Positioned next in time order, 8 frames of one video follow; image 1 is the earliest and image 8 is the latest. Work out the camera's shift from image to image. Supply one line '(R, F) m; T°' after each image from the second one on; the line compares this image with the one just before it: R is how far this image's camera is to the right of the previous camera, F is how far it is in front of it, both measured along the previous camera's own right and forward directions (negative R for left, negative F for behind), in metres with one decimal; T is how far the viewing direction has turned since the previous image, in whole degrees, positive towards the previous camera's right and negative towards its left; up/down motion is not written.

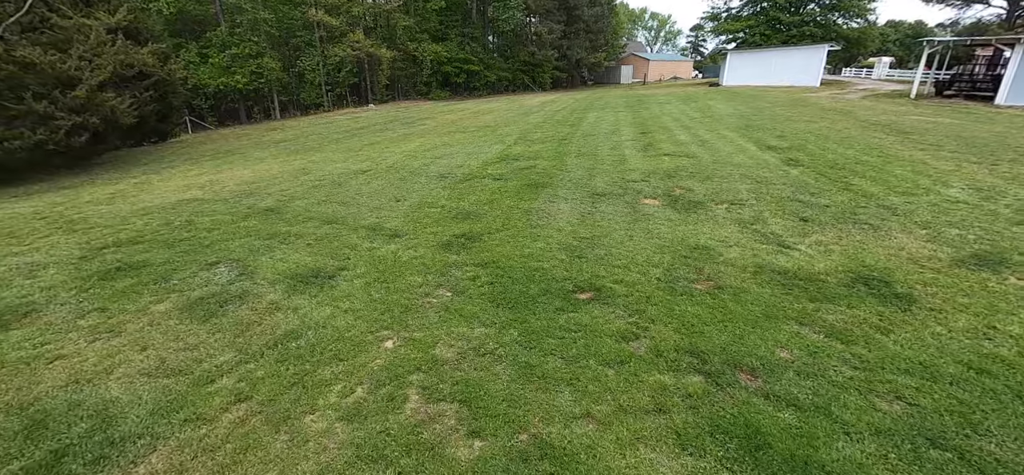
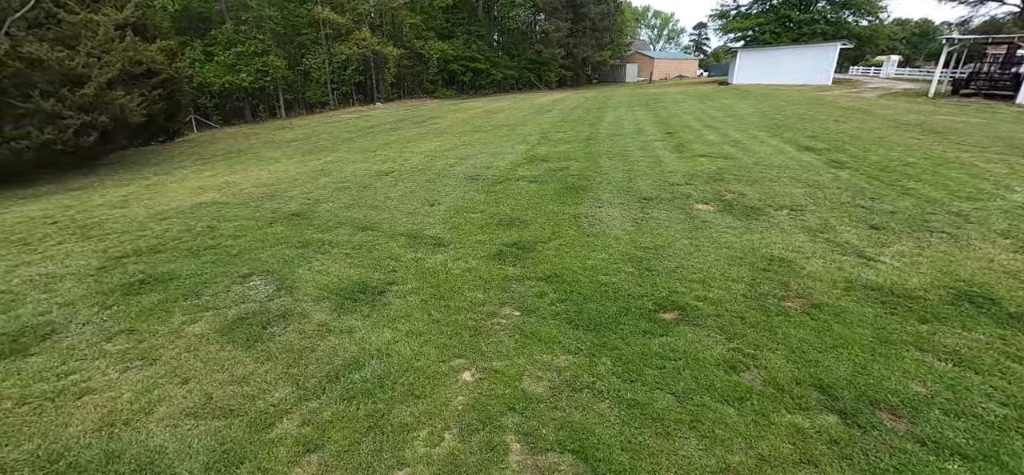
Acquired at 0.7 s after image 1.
(-0.5, +0.3) m; 0°
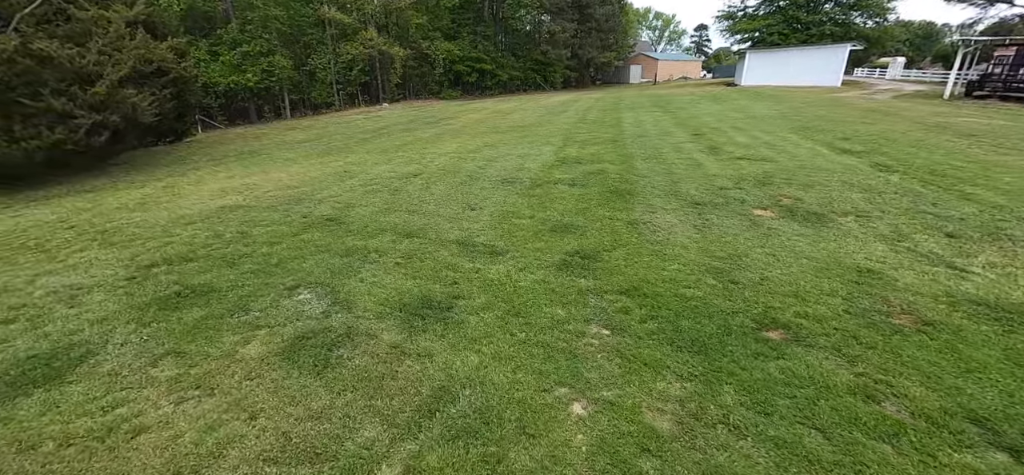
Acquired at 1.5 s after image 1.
(-0.5, +0.3) m; 0°
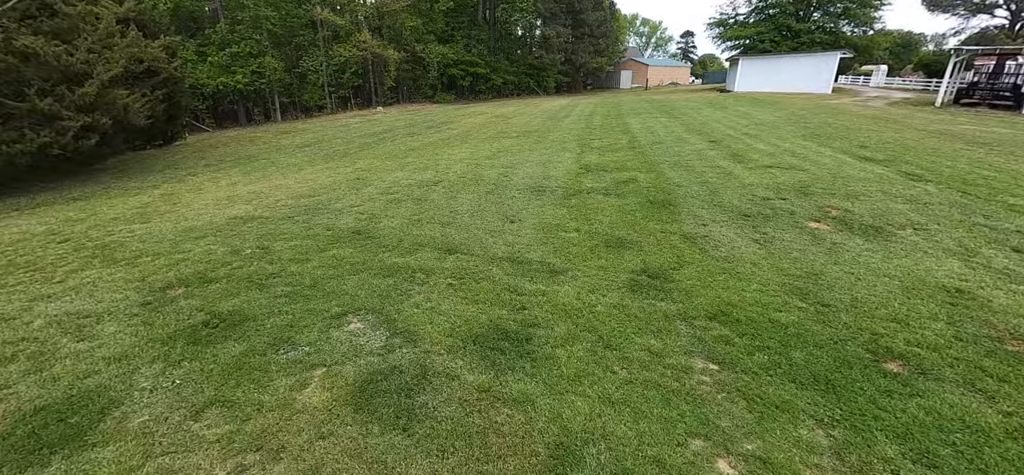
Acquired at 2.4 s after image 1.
(-0.6, +0.3) m; +2°
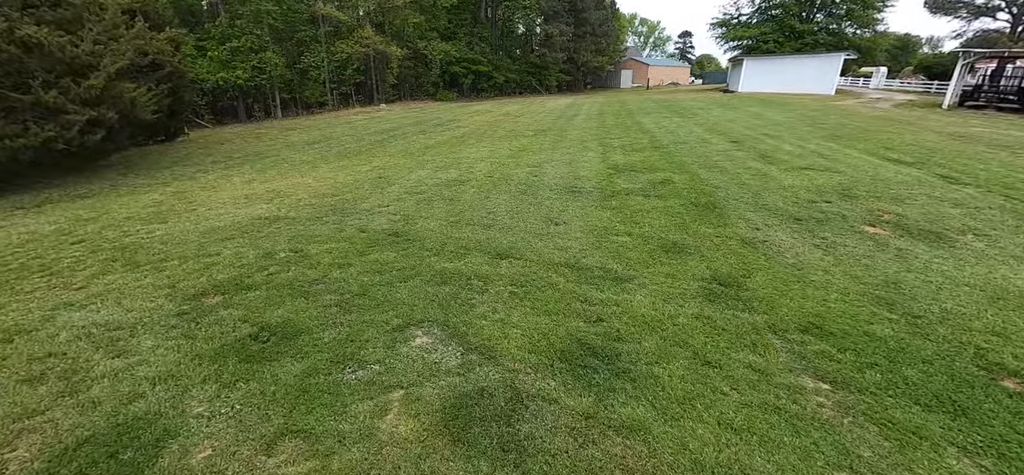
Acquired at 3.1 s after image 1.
(-0.5, +0.2) m; +1°
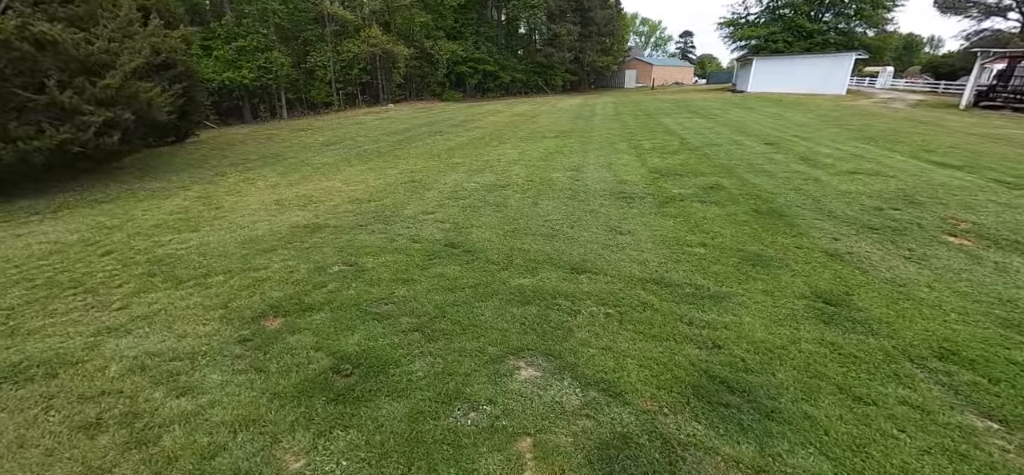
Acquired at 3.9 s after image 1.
(-0.6, +0.3) m; +1°
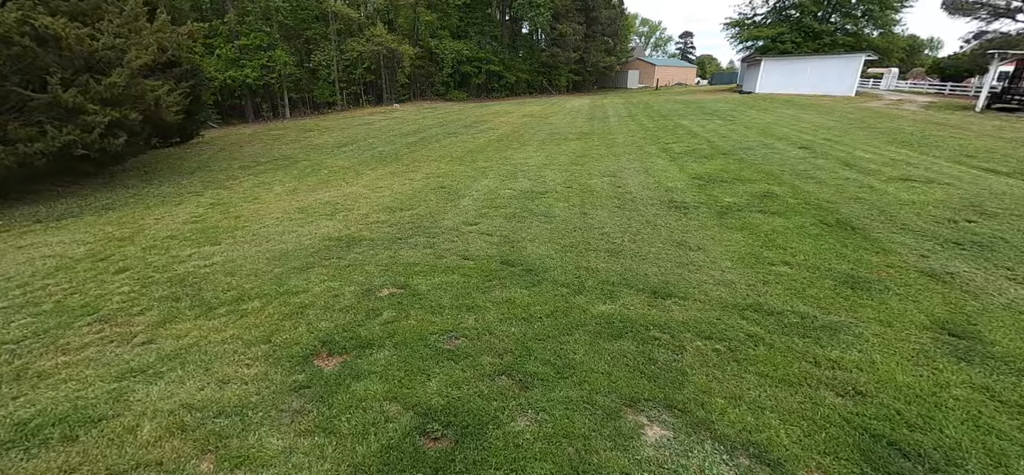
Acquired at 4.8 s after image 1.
(-0.5, +0.4) m; +1°
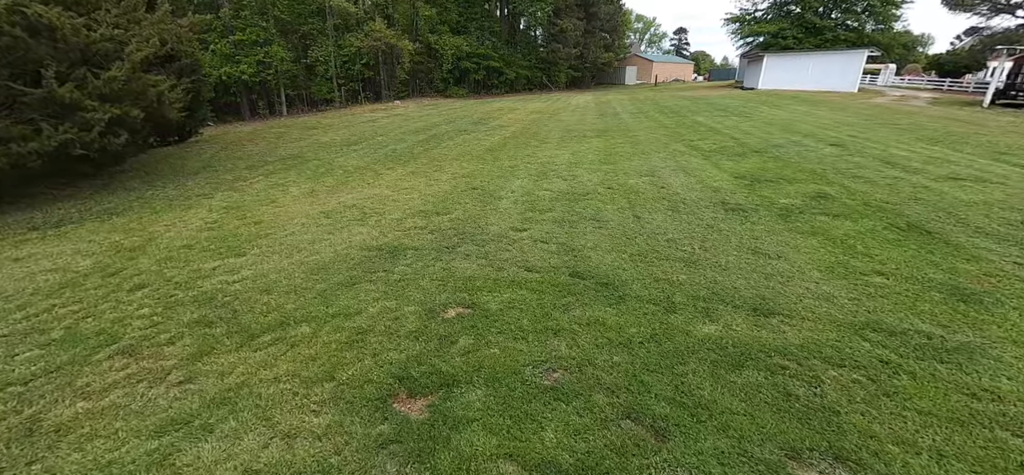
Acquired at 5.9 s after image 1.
(-0.5, +0.3) m; +1°
